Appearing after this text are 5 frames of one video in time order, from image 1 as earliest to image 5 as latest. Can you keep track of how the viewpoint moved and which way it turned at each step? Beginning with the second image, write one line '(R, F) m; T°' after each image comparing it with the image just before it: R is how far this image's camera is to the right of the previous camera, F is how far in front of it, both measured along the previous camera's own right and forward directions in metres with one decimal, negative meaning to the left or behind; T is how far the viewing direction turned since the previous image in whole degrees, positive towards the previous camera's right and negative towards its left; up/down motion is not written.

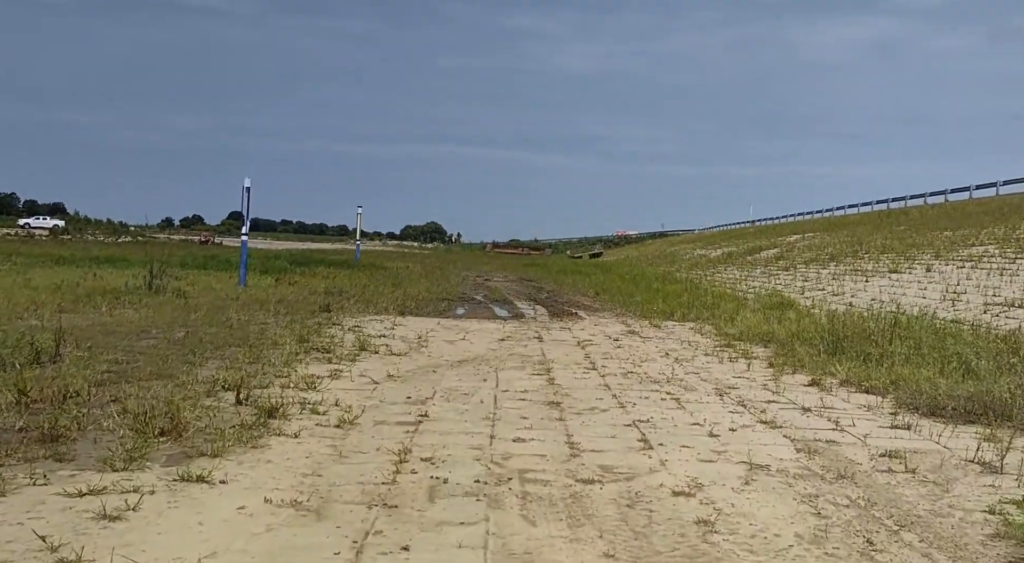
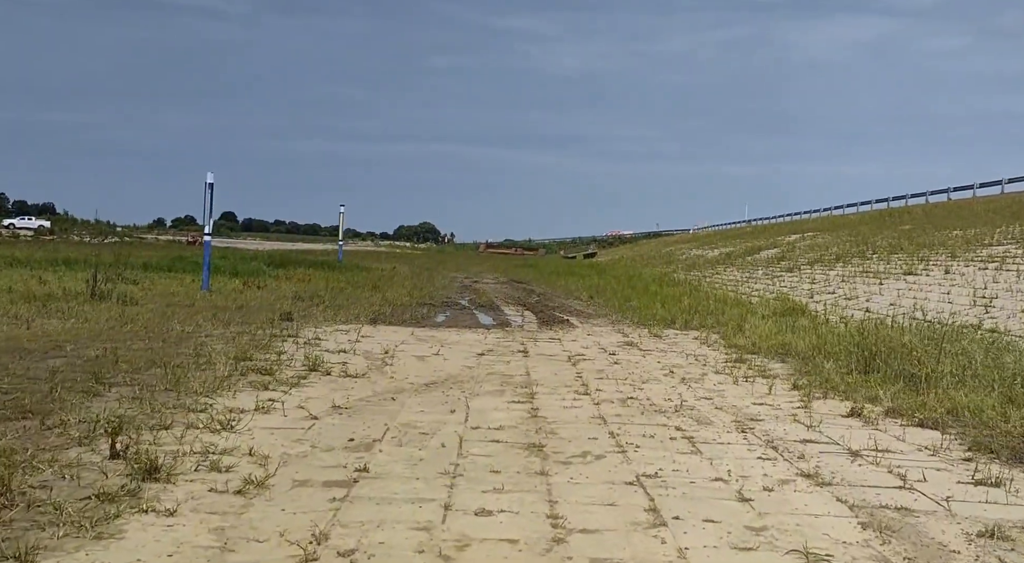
(+0.1, +1.5) m; 0°
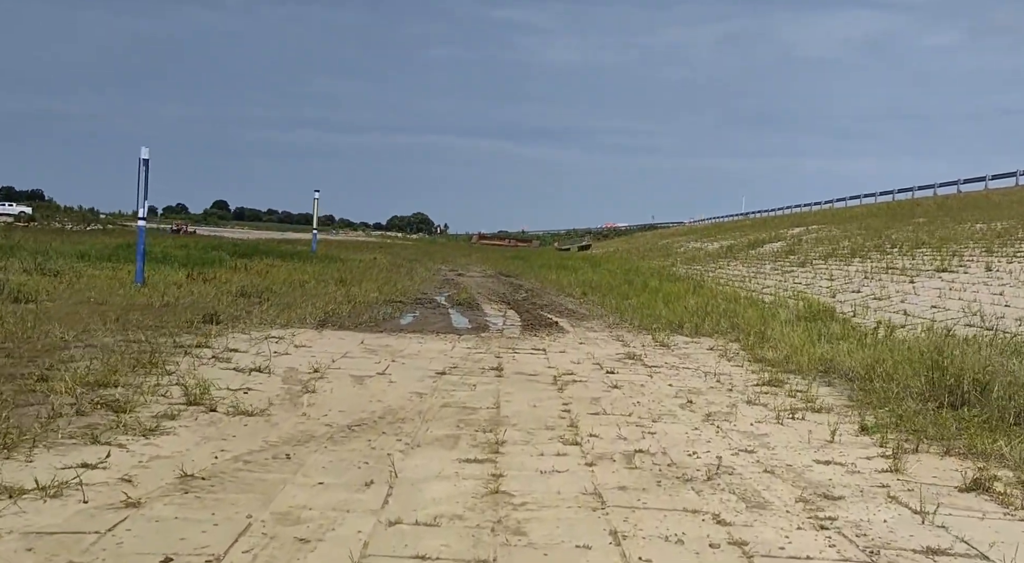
(+0.2, +2.4) m; 0°
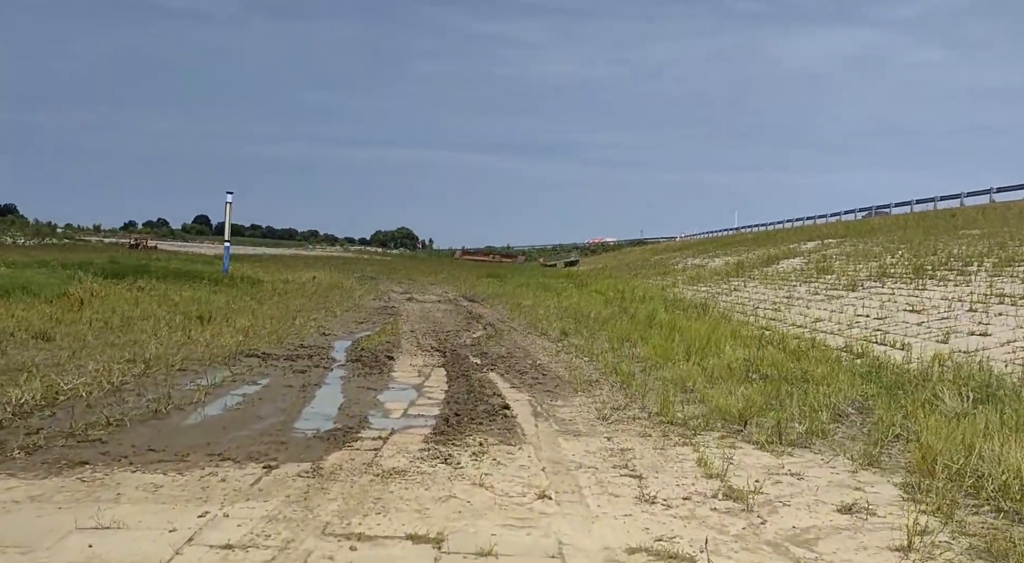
(+0.6, +6.5) m; +1°
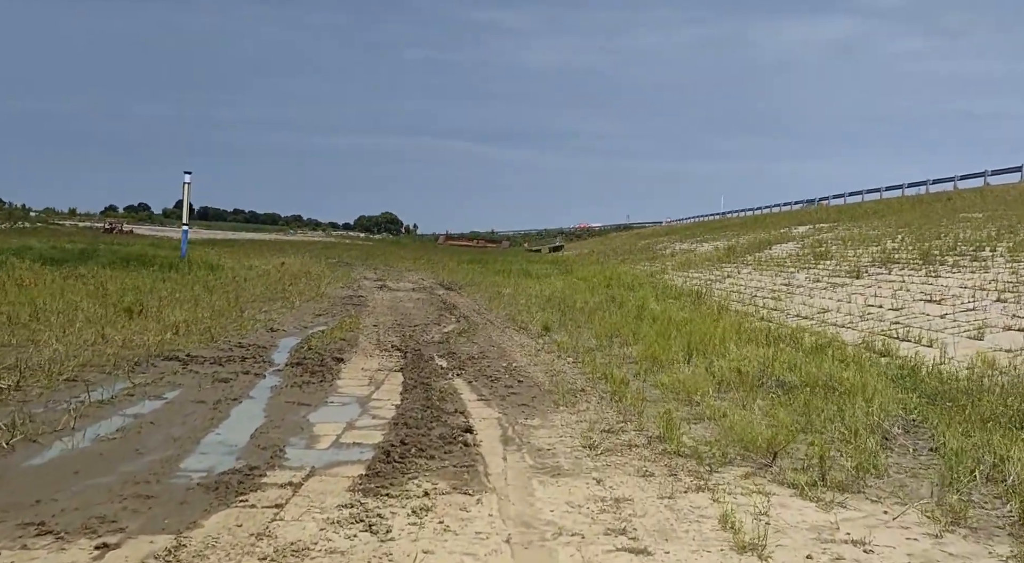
(+0.1, +1.6) m; +1°
